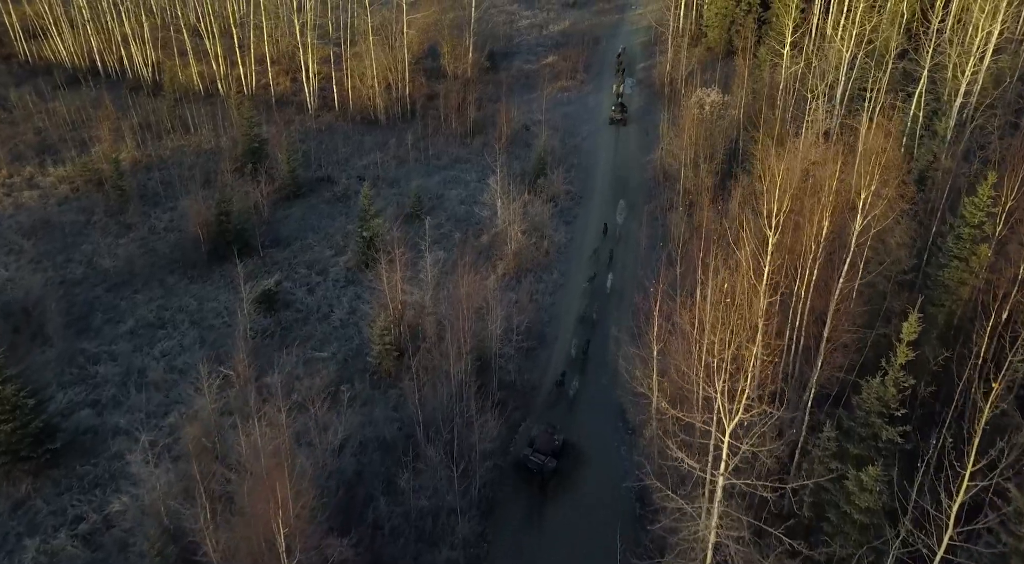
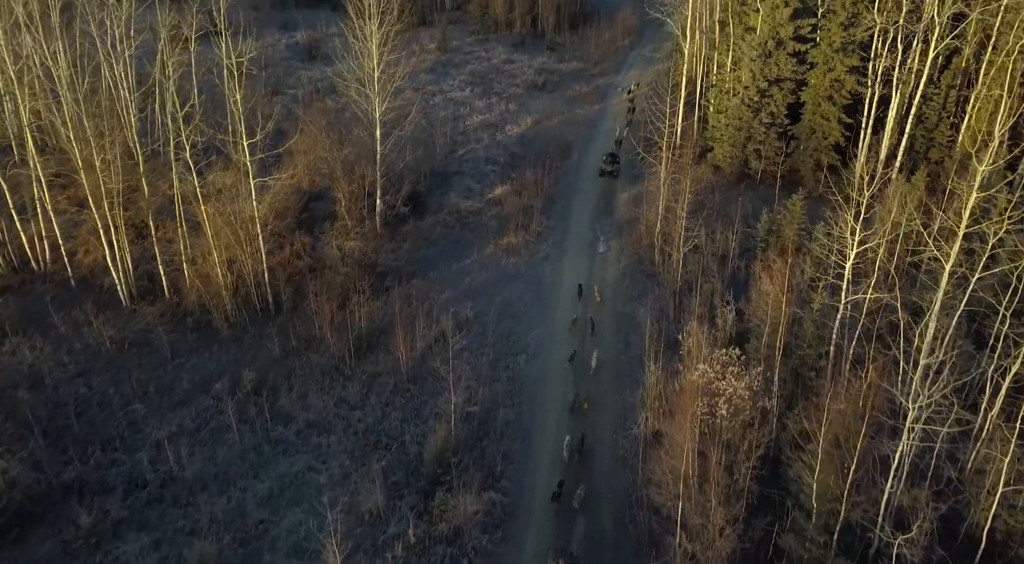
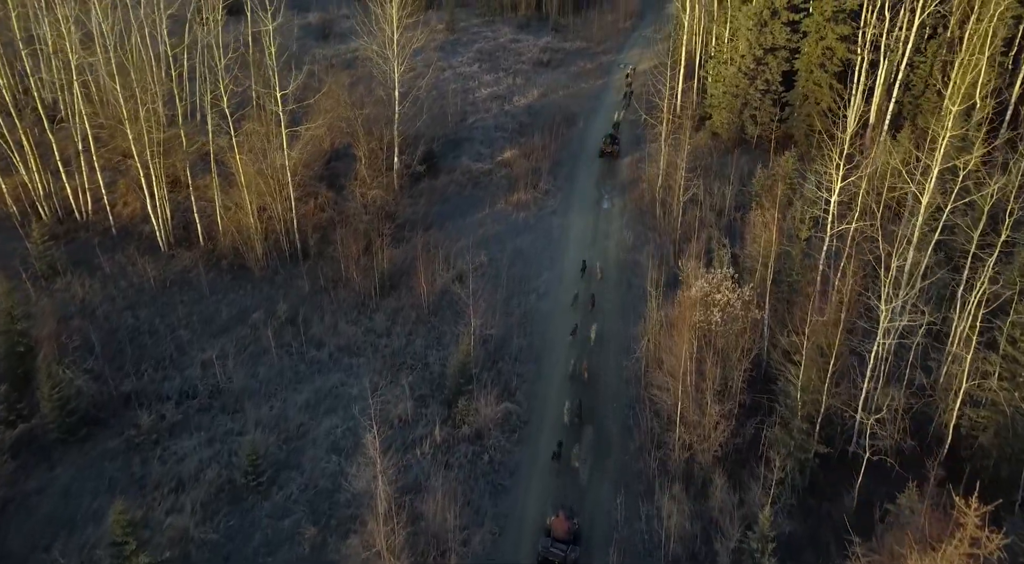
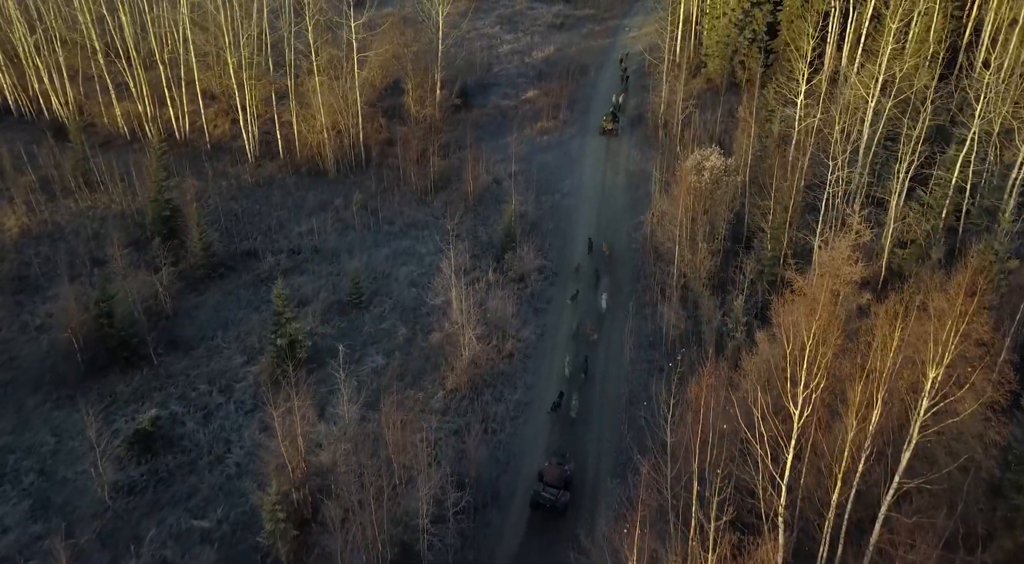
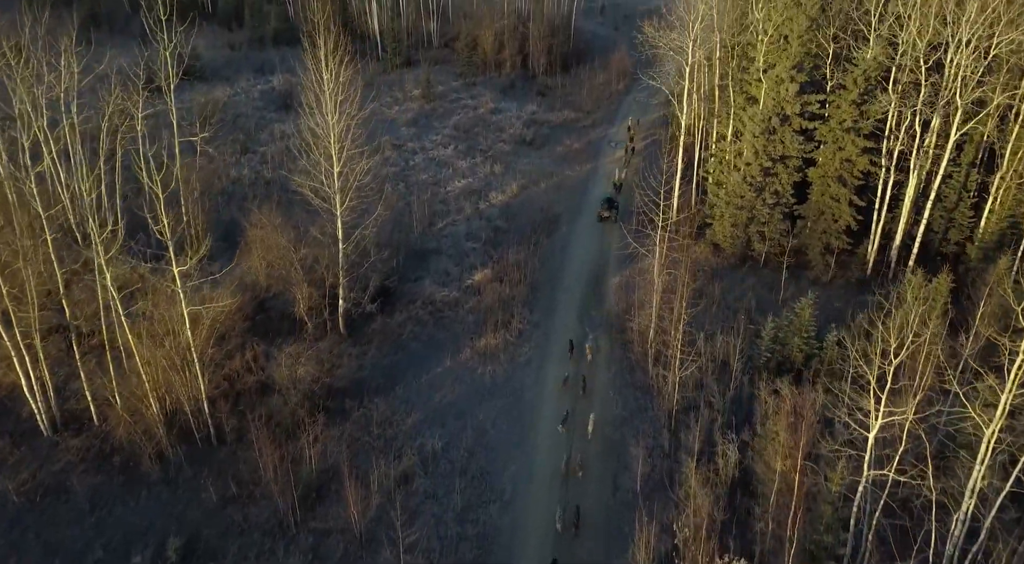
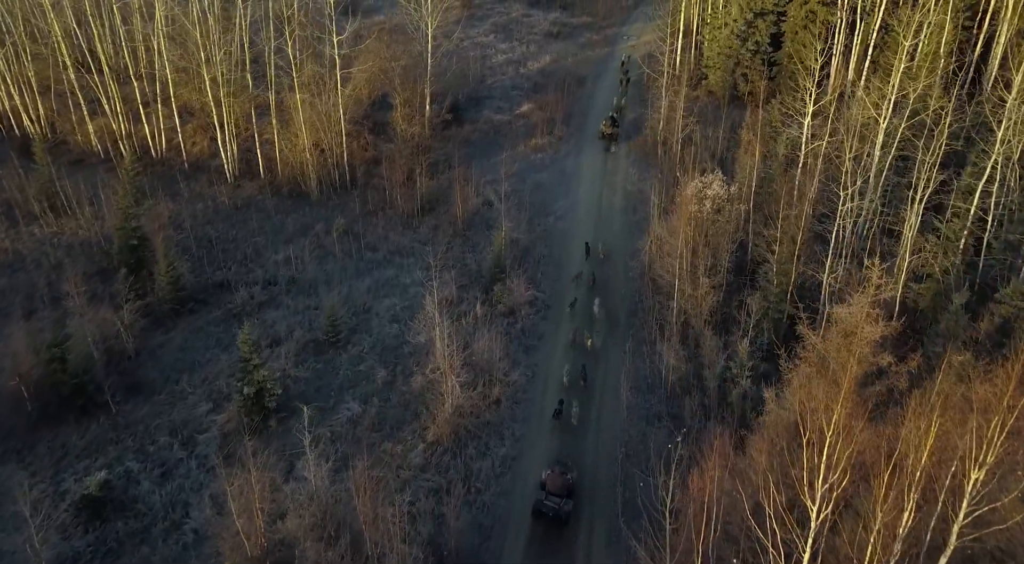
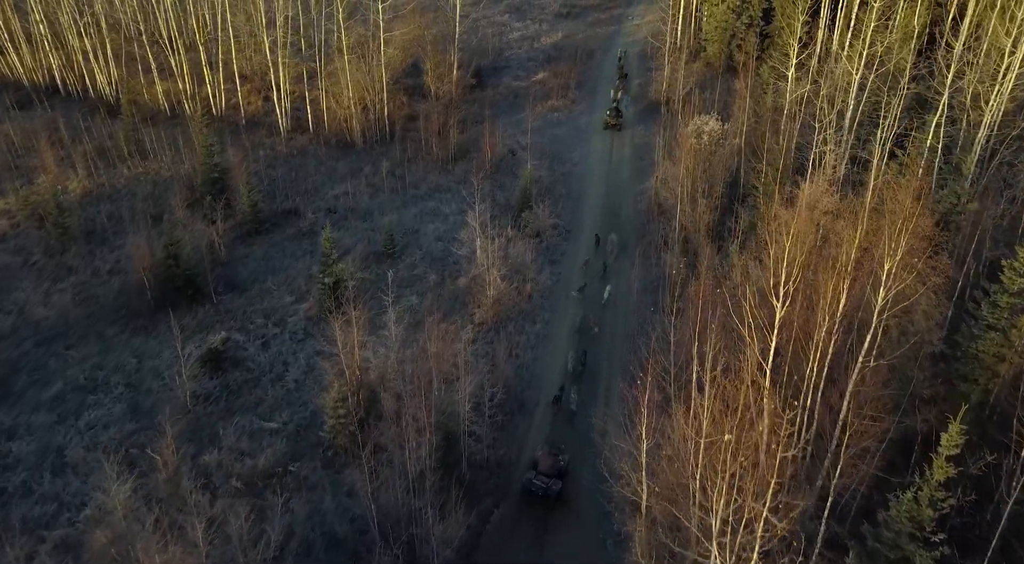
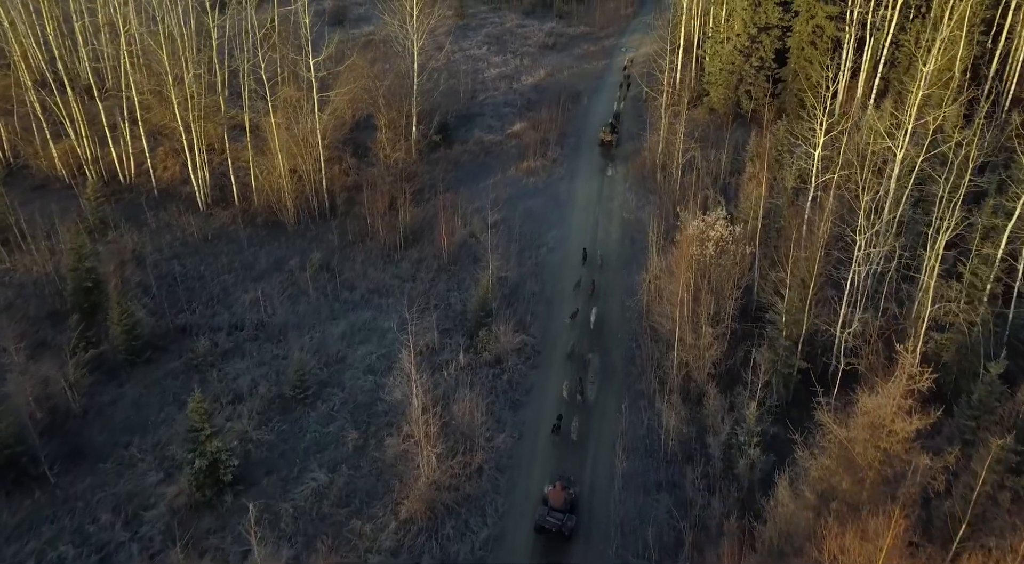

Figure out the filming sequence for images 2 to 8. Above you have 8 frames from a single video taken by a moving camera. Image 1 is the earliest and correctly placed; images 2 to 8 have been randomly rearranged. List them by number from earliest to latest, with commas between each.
7, 4, 6, 8, 3, 2, 5
